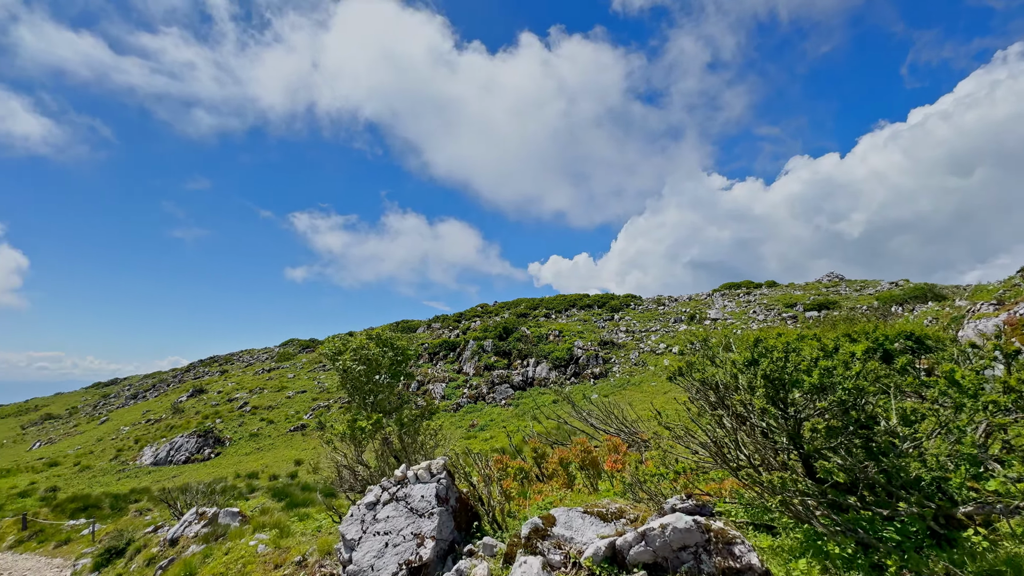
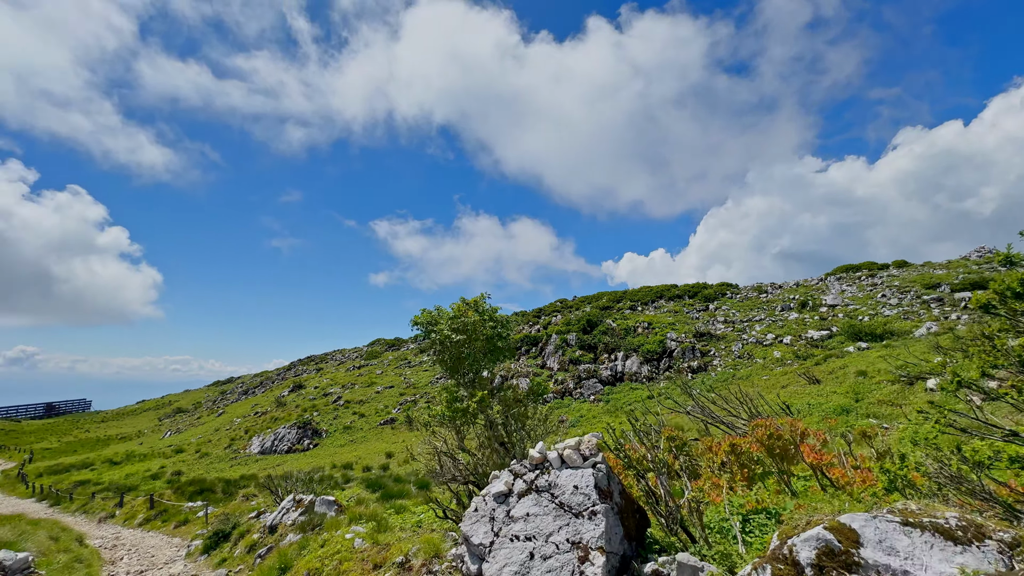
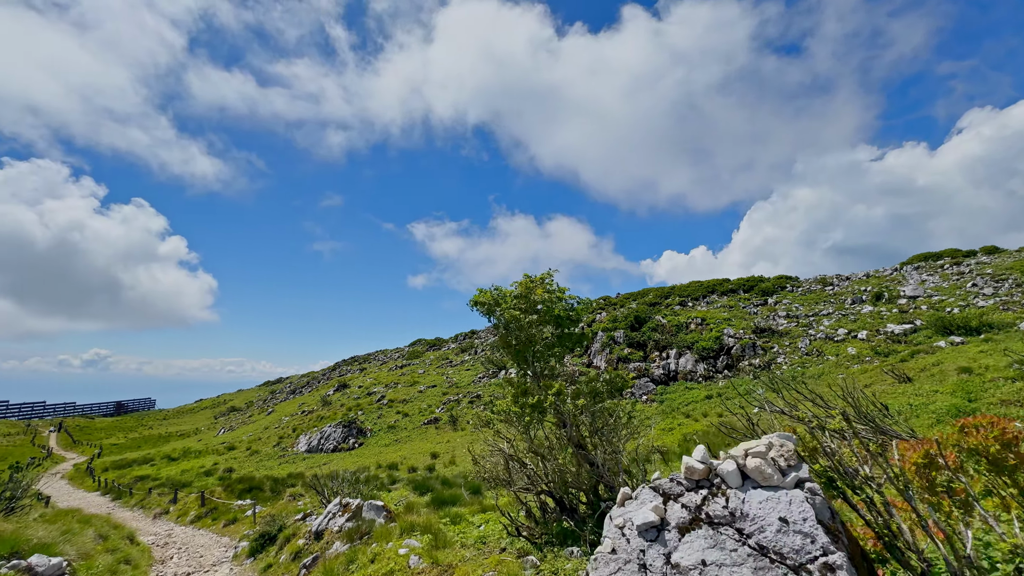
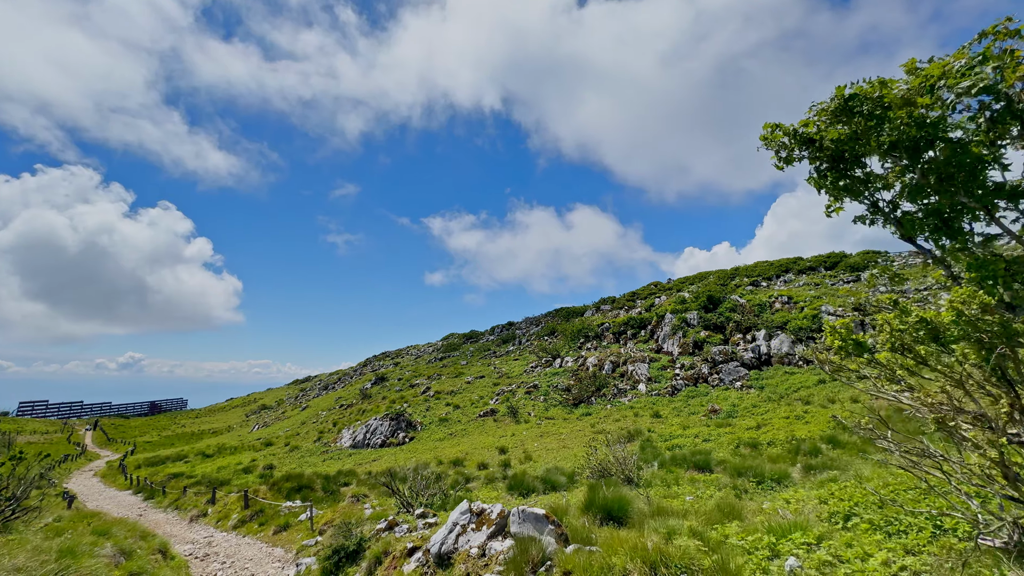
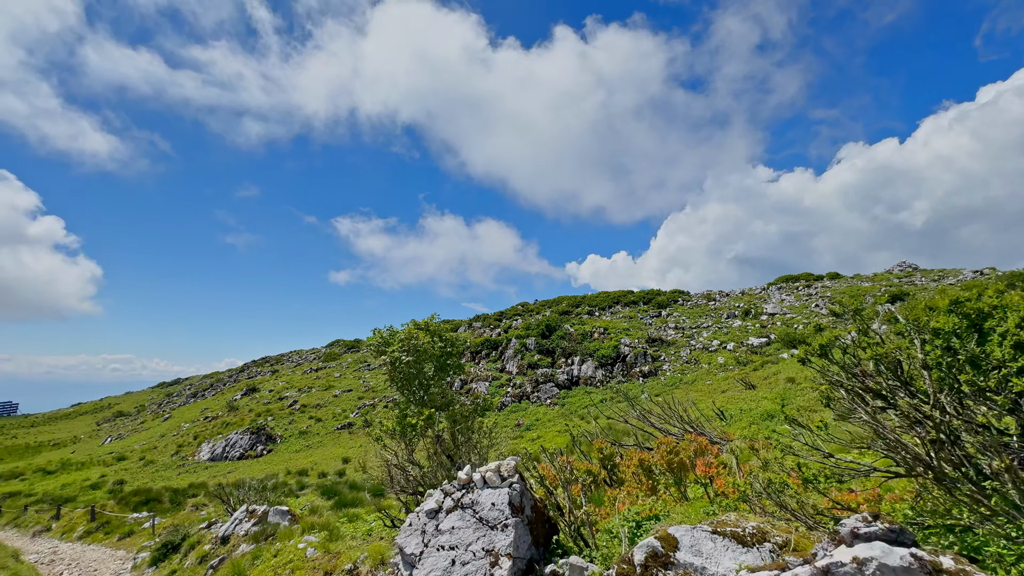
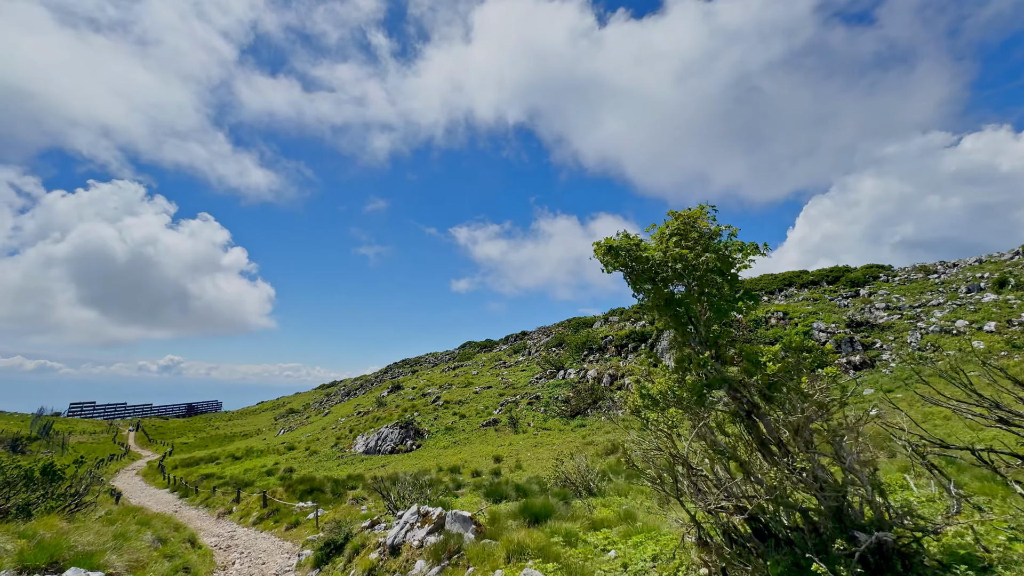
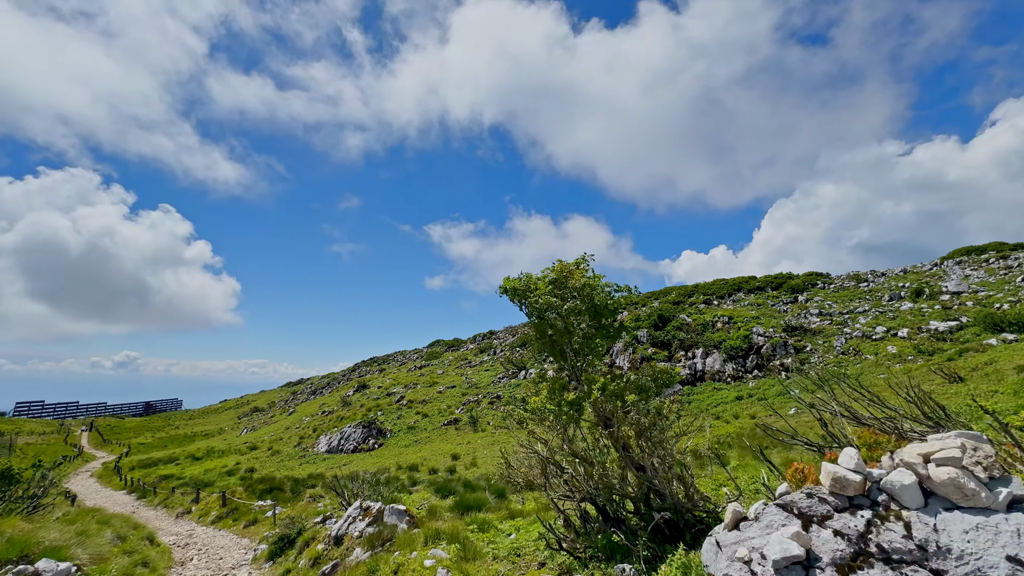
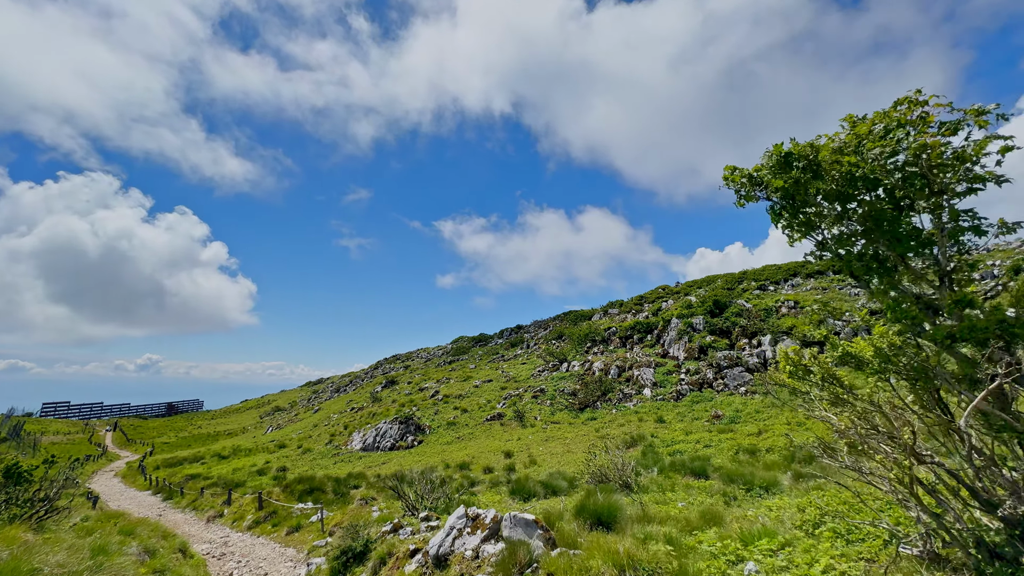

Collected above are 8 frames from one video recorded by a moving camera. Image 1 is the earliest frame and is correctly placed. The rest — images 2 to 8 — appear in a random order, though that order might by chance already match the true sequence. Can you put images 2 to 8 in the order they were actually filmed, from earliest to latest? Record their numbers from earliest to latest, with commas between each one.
5, 2, 3, 7, 6, 8, 4
